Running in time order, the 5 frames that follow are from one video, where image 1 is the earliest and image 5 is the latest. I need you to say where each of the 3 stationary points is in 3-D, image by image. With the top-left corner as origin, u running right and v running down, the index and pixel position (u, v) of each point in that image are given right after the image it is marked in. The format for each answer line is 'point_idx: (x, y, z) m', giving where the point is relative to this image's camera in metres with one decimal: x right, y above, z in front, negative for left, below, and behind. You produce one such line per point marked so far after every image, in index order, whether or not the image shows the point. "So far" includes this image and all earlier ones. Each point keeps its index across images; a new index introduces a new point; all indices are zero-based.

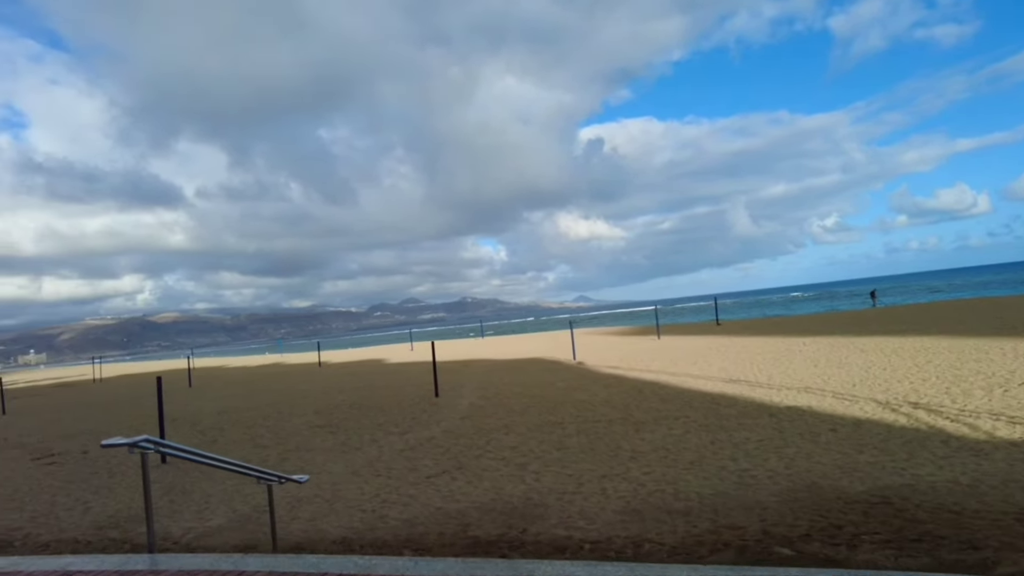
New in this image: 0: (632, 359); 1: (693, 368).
0: (+3.4, -2.0, +18.4) m
1: (+3.8, -1.9, +14.2) m
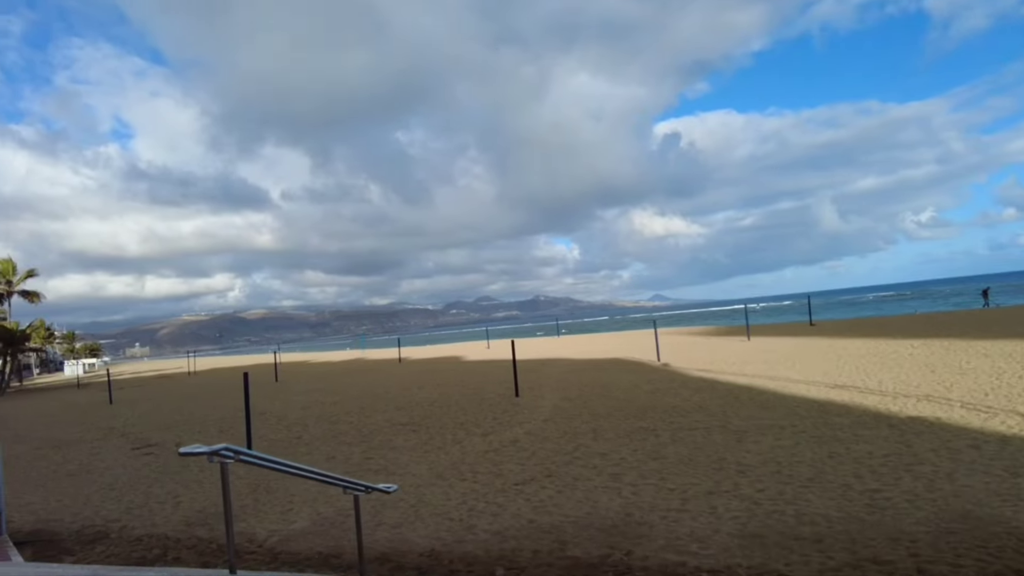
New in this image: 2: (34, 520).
0: (+5.6, -2.0, +17.5) m
1: (+5.5, -1.8, +13.3) m
2: (-4.9, -2.4, +6.7) m
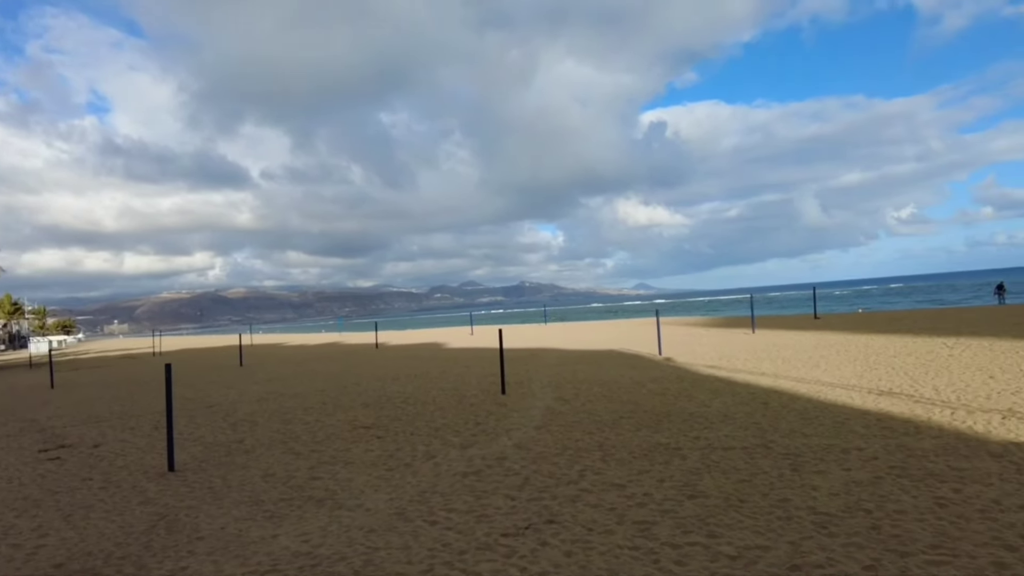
0: (+5.2, -1.7, +15.9) m
1: (+5.3, -1.6, +11.7) m
2: (-5.0, -2.0, +4.8) m
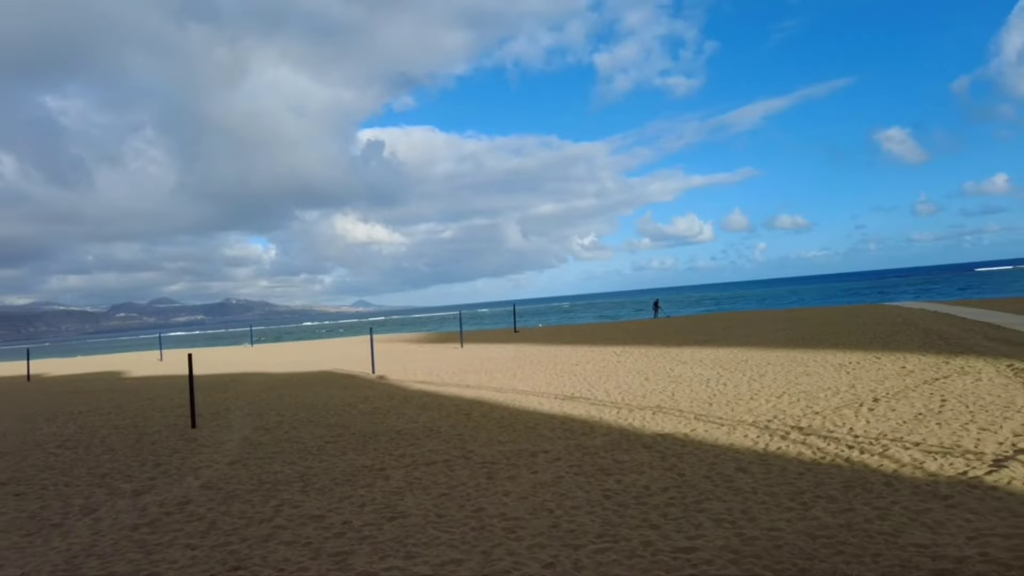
0: (-1.9, -2.1, +16.4) m
1: (-0.1, -1.9, +12.6) m
2: (-6.6, -2.1, +2.2) m
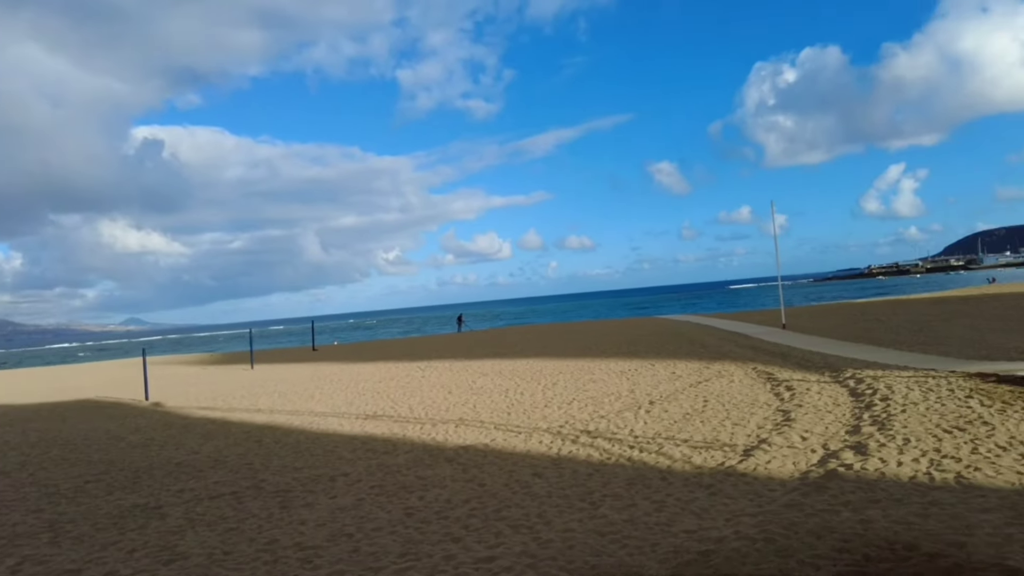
0: (-6.6, -2.5, +15.1) m
1: (-3.7, -2.2, +12.0) m
2: (-7.0, -2.2, +0.1) m
